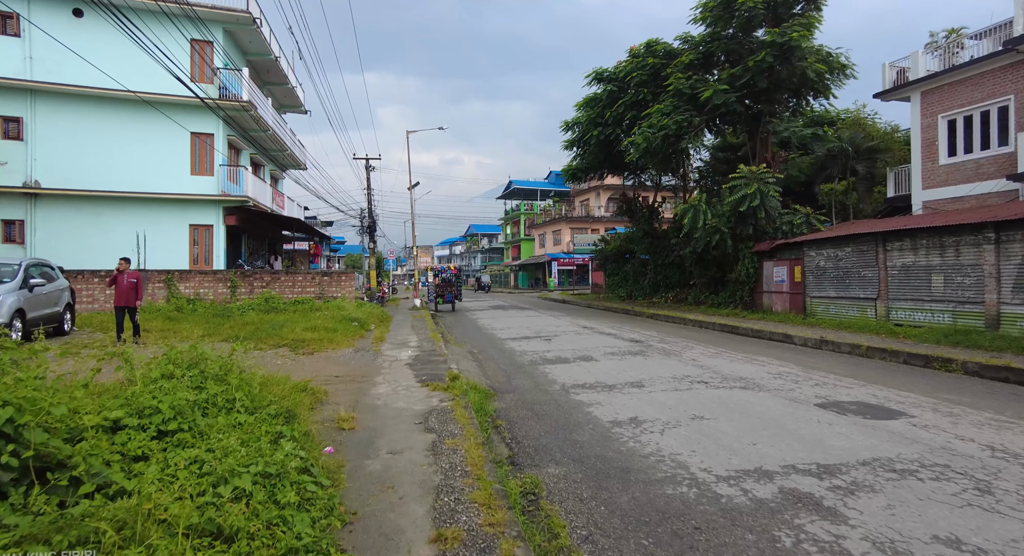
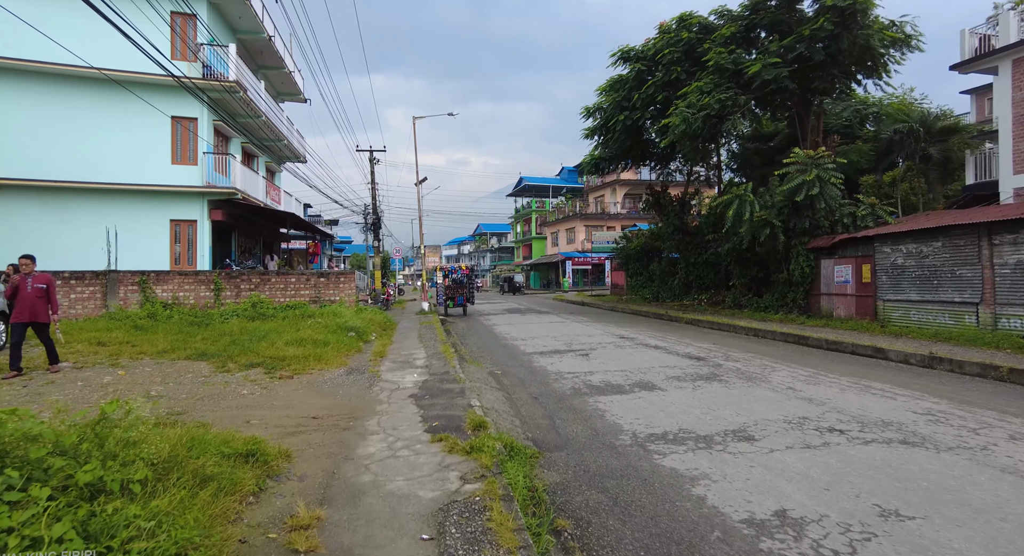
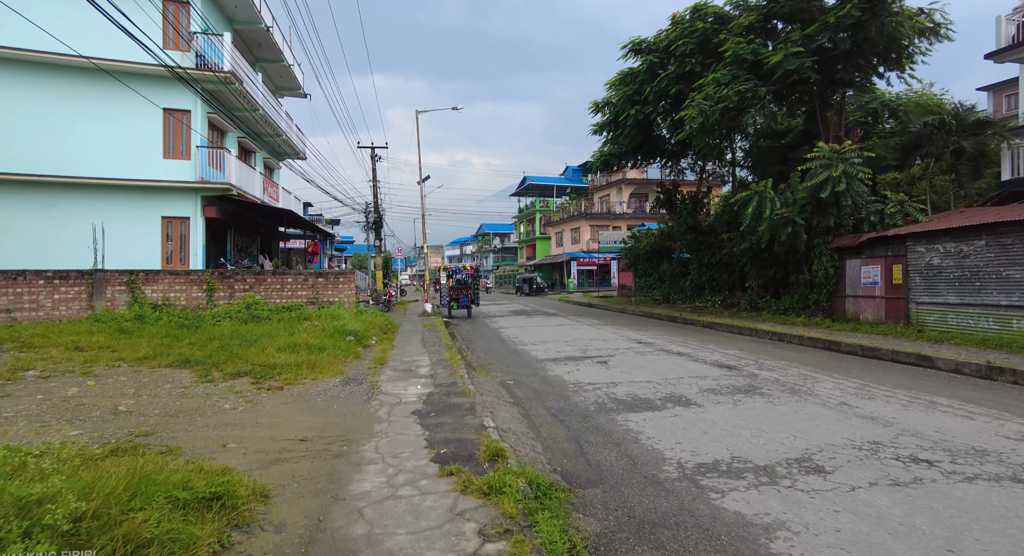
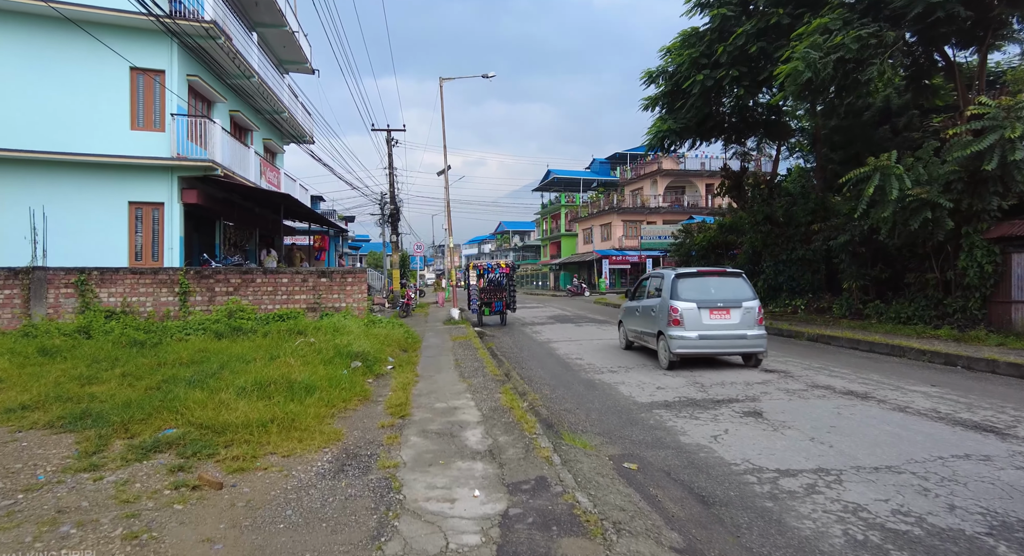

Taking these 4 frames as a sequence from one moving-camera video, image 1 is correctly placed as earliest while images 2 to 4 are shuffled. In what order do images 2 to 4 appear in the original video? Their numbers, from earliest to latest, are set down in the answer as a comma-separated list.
2, 3, 4
